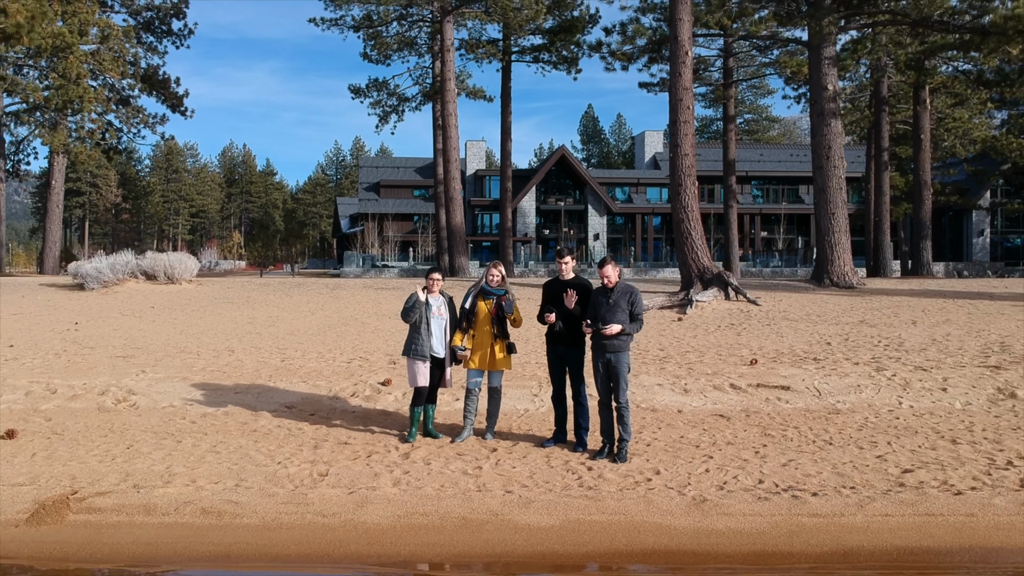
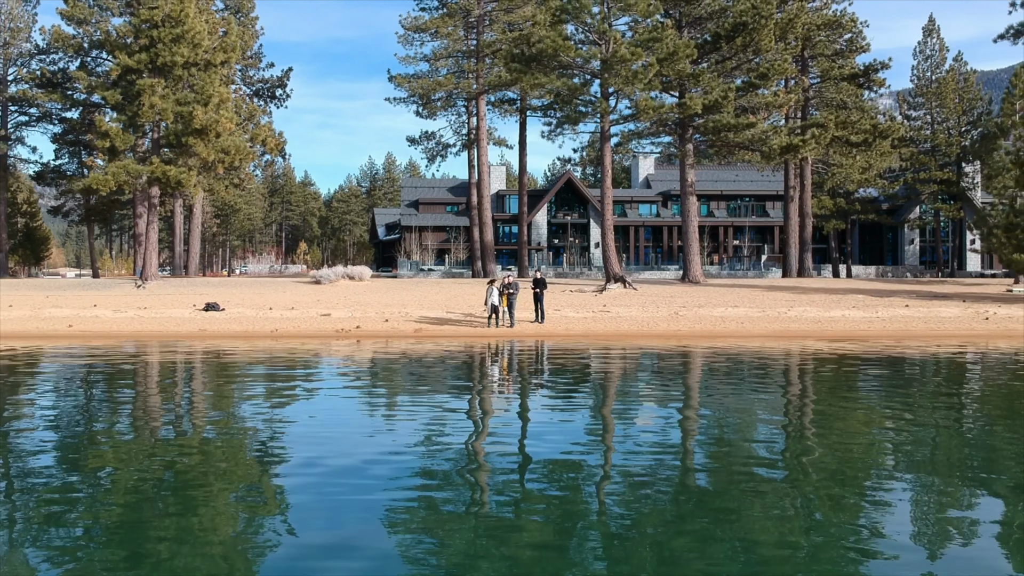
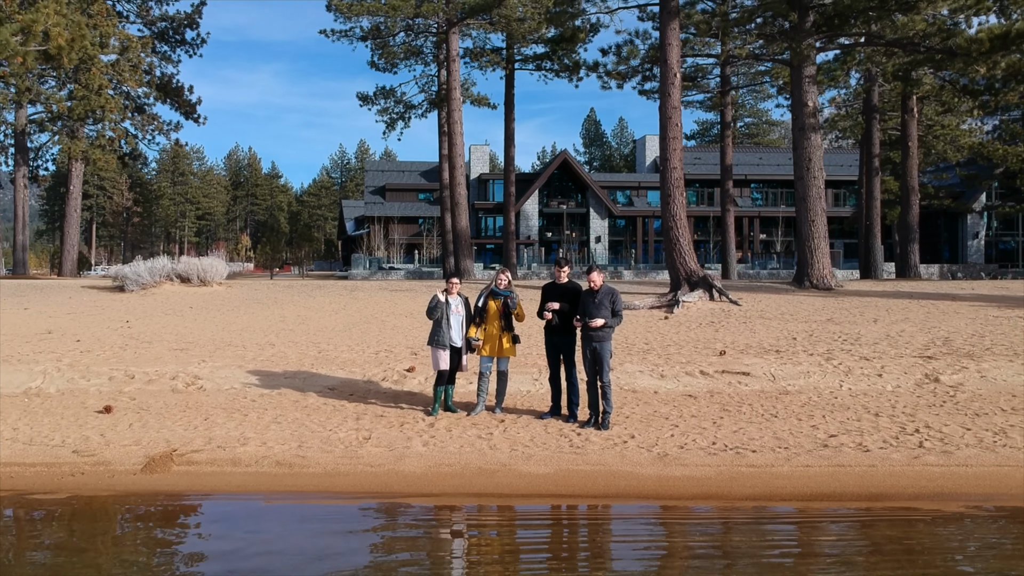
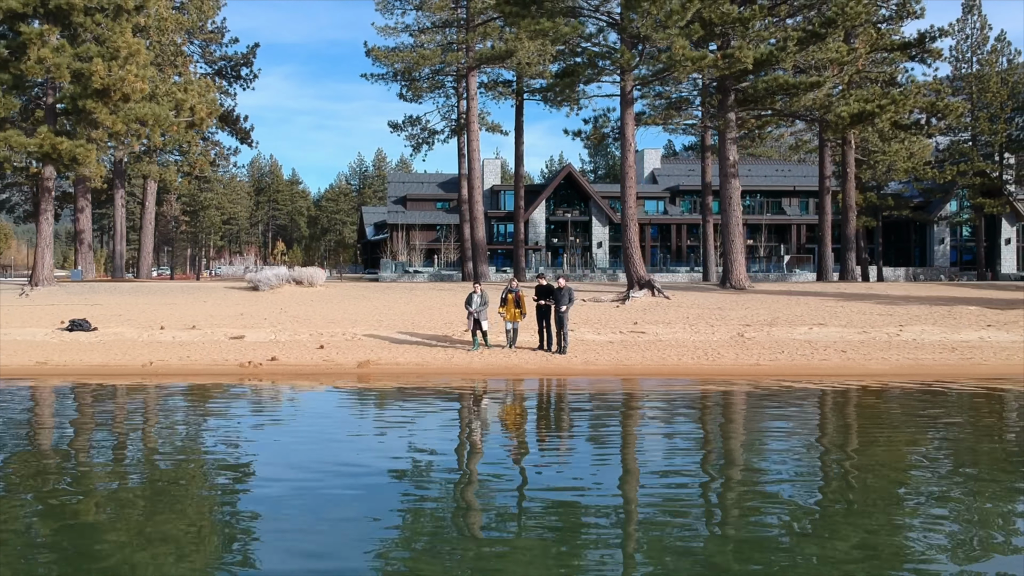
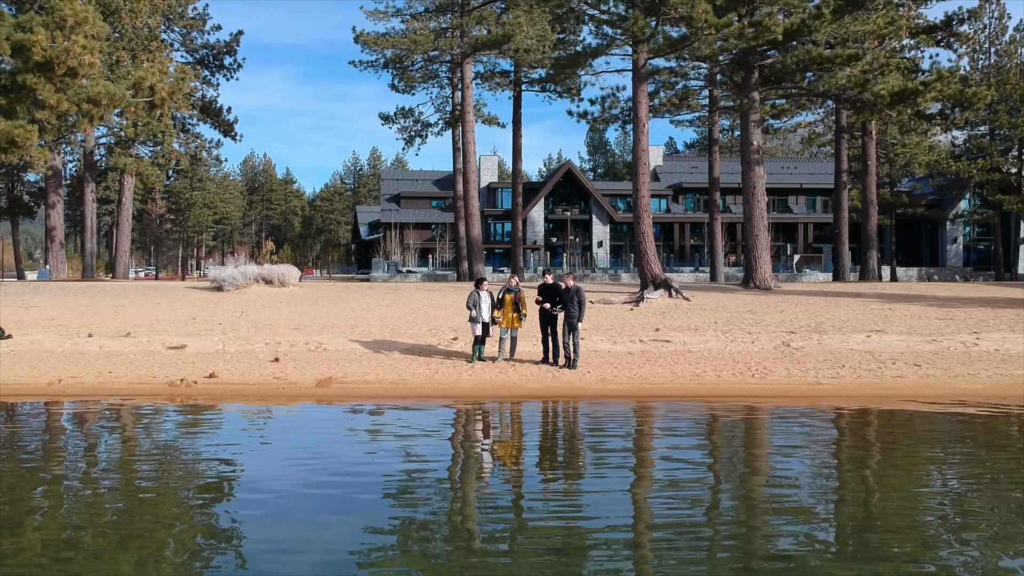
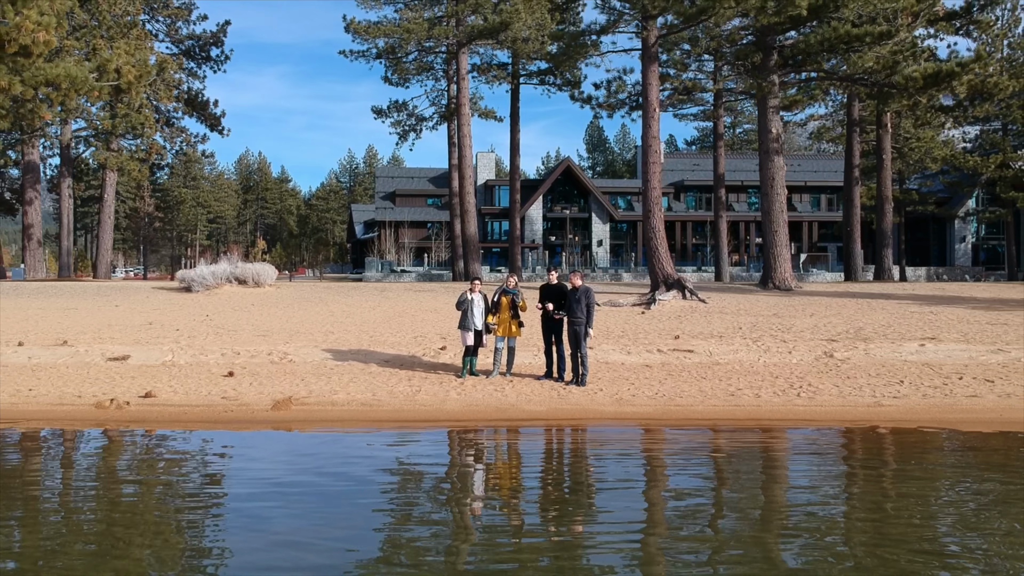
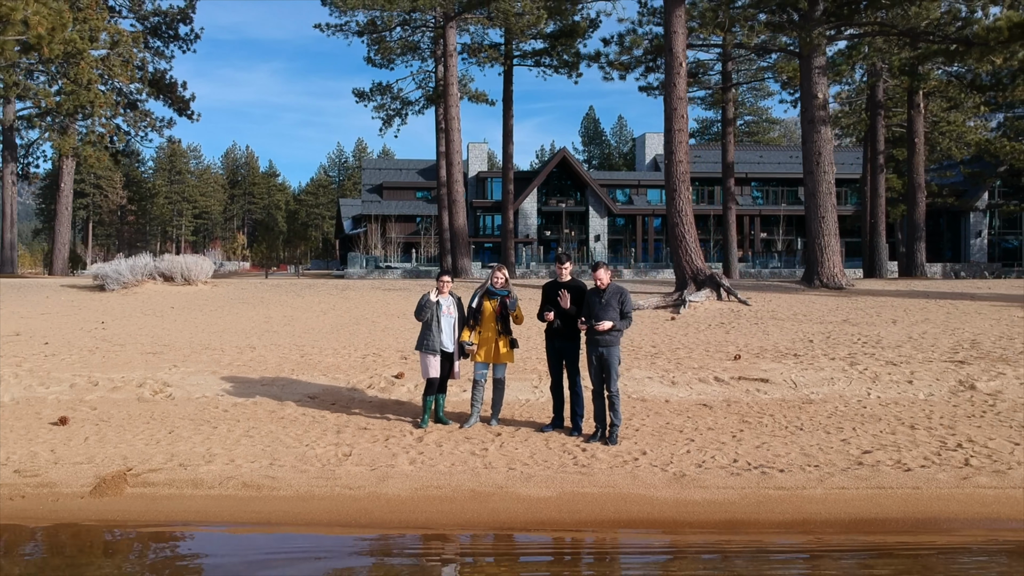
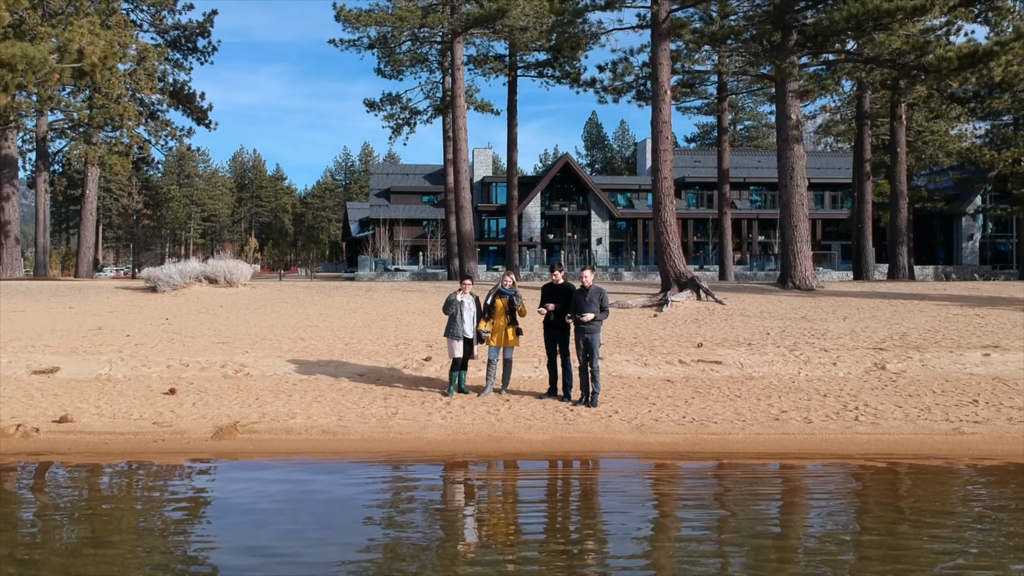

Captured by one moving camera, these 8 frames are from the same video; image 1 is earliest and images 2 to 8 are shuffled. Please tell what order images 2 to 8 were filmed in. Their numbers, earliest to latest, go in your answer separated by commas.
7, 3, 8, 6, 5, 4, 2
